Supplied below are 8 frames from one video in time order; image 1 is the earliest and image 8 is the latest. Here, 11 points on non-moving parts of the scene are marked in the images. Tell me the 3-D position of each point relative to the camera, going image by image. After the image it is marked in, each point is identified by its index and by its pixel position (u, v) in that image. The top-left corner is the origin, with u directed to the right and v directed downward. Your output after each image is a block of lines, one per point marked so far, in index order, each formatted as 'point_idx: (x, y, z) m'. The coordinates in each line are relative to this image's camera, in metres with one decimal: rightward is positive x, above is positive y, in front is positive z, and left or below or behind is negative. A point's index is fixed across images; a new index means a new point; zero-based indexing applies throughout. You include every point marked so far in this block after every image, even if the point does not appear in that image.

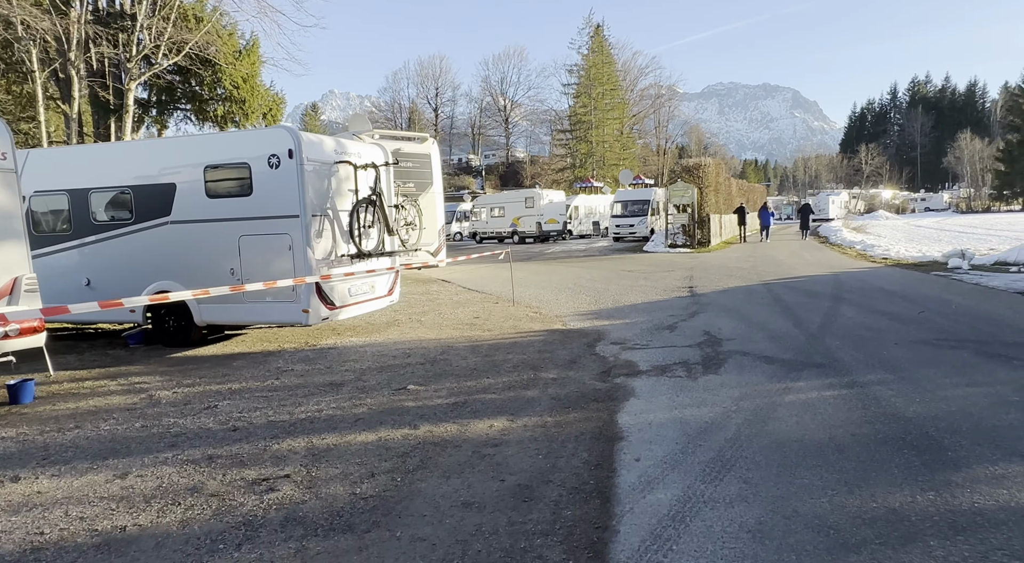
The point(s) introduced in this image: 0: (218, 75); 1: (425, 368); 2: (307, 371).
0: (-7.8, +5.4, +17.7) m
1: (-0.9, -0.9, +7.0) m
2: (-2.2, -0.9, +7.1) m
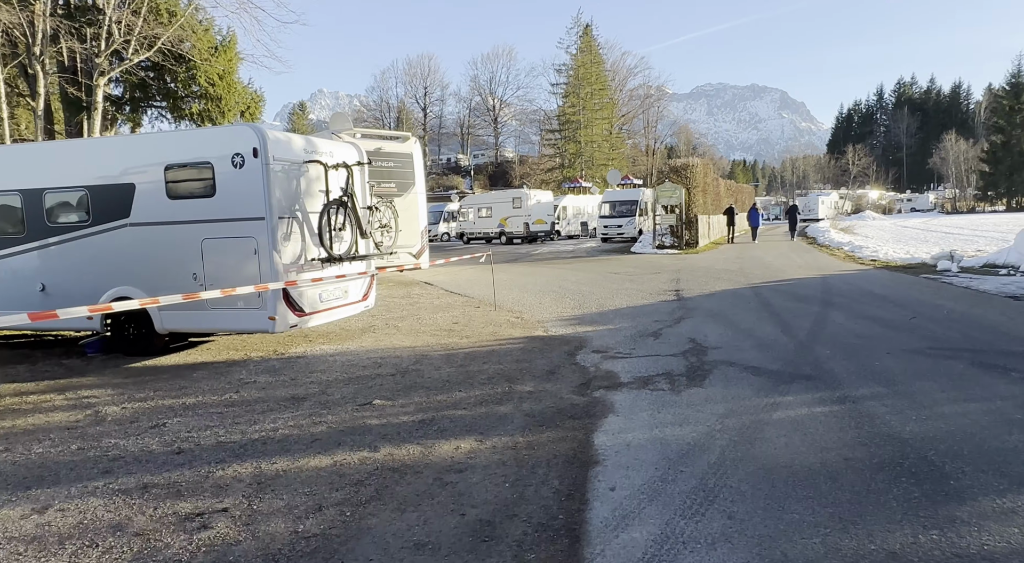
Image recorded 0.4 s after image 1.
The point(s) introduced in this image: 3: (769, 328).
0: (-8.2, +5.4, +17.2) m
1: (-1.1, -1.0, +6.6) m
2: (-2.4, -1.0, +6.7) m
3: (+3.1, -0.6, +8.0) m
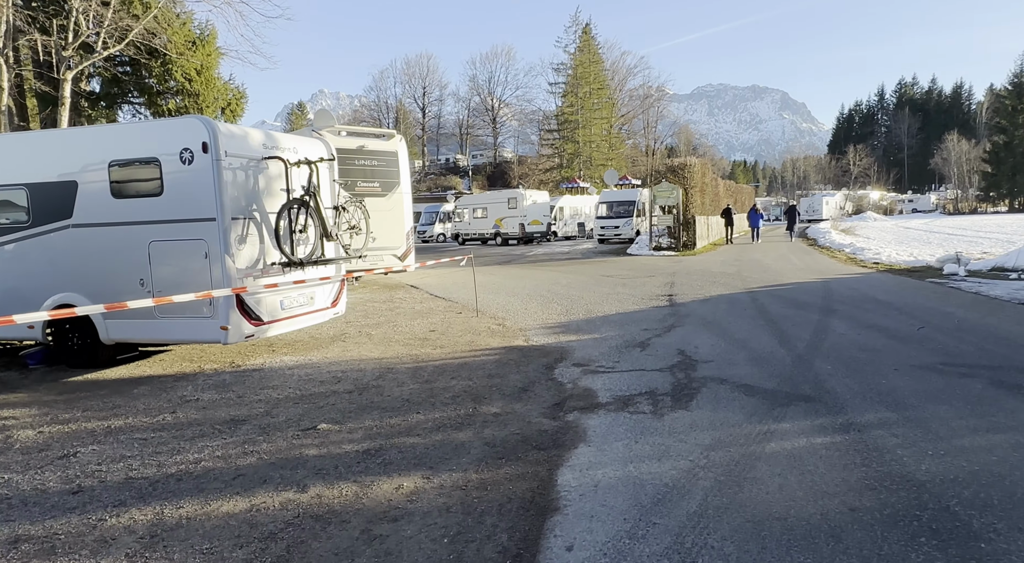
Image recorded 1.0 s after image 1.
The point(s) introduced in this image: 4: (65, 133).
0: (-8.5, +5.3, +16.6) m
1: (-1.4, -1.0, +5.9) m
2: (-2.7, -1.1, +6.1) m
3: (+2.8, -0.6, +7.4) m
4: (-5.1, +1.7, +7.7) m
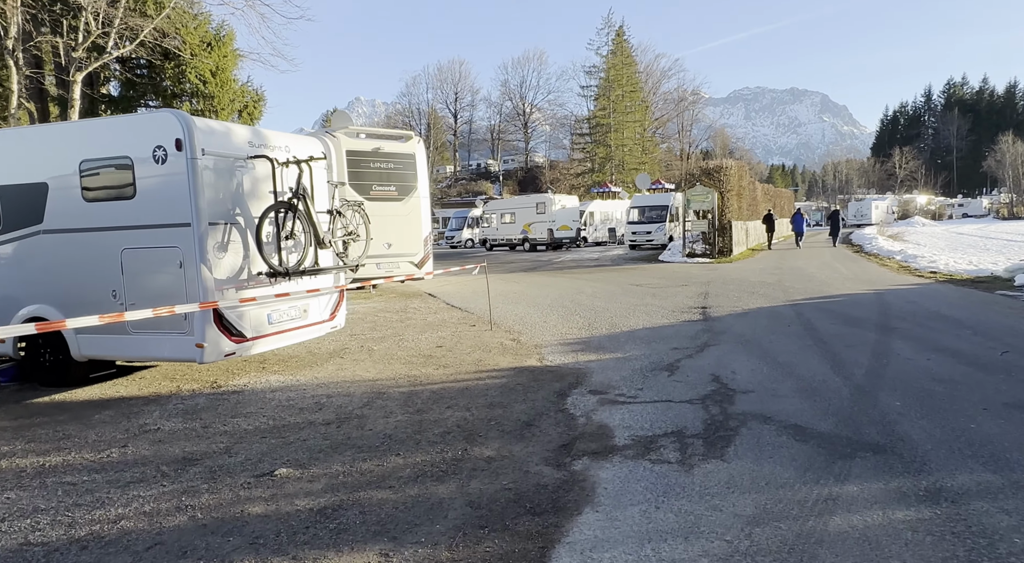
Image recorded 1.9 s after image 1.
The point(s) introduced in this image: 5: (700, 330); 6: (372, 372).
0: (-7.9, +5.1, +16.1) m
1: (-1.4, -1.2, +5.1) m
2: (-2.7, -1.2, +5.3) m
3: (+2.9, -0.8, +6.4) m
4: (-5.0, +1.6, +7.0) m
5: (+2.5, -0.7, +9.1) m
6: (-1.5, -1.0, +7.4) m
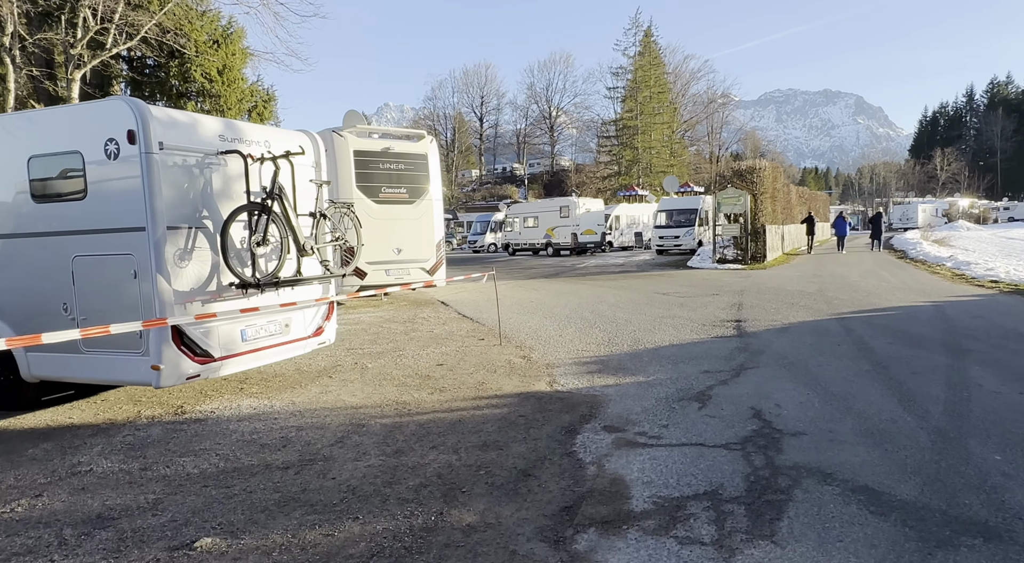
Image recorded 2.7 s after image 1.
0: (-7.5, +5.0, +15.5) m
1: (-1.5, -1.3, +4.2) m
2: (-2.7, -1.3, +4.5) m
3: (+2.9, -0.9, +5.3) m
4: (-4.9, +1.5, +6.3) m
5: (+2.7, -0.8, +8.0) m
6: (-1.5, -1.1, +6.5) m
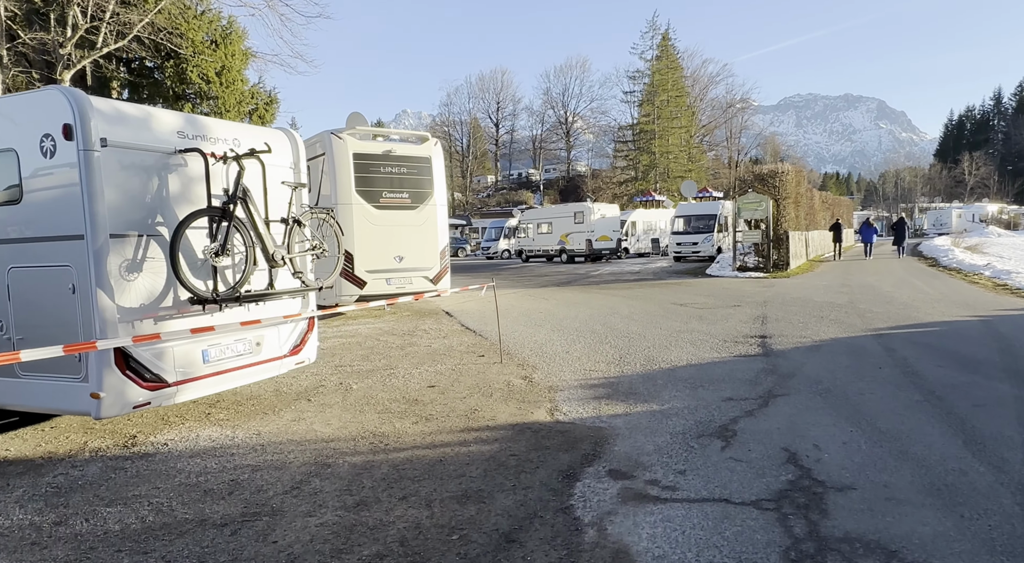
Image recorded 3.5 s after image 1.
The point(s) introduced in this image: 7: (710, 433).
0: (-7.3, +4.8, +14.9) m
1: (-1.6, -1.4, +3.5) m
2: (-2.8, -1.4, +3.7) m
3: (+2.8, -1.0, +4.4) m
4: (-5.0, +1.4, +5.6) m
5: (+2.6, -1.0, +7.2) m
6: (-1.5, -1.2, +5.8) m
7: (+1.5, -1.1, +5.1) m
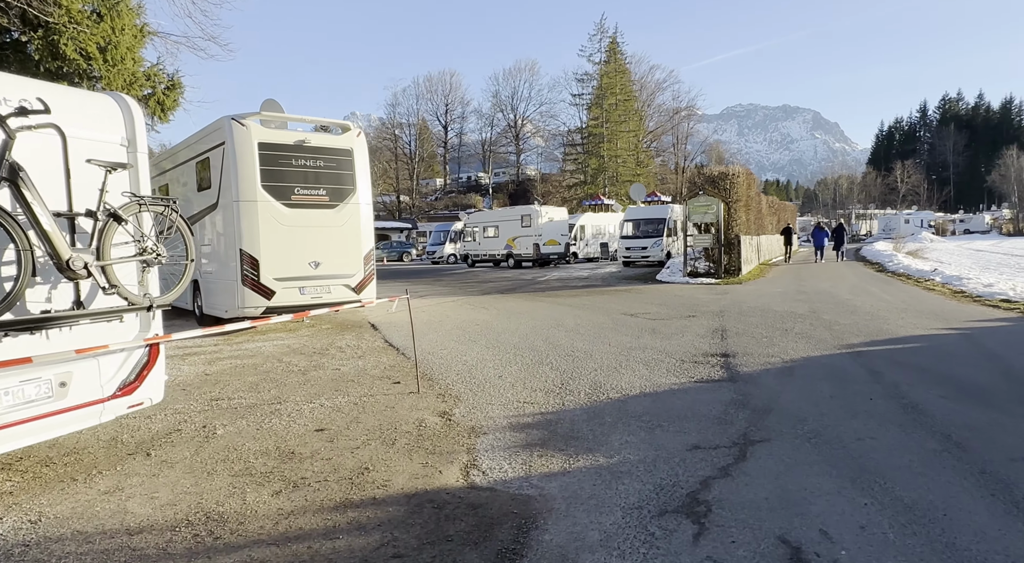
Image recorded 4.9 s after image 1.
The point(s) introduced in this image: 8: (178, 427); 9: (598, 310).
0: (-8.6, +4.6, +12.9) m
1: (-2.0, -1.5, +1.8) m
2: (-3.3, -1.5, +2.0) m
3: (+2.3, -1.1, +3.1) m
4: (-5.6, +1.2, +3.8) m
5: (+1.9, -1.1, +5.9) m
6: (-2.2, -1.4, +4.1) m
7: (+0.9, -1.2, +3.7) m
8: (-2.9, -1.3, +5.9) m
9: (+1.7, -0.6, +13.7) m
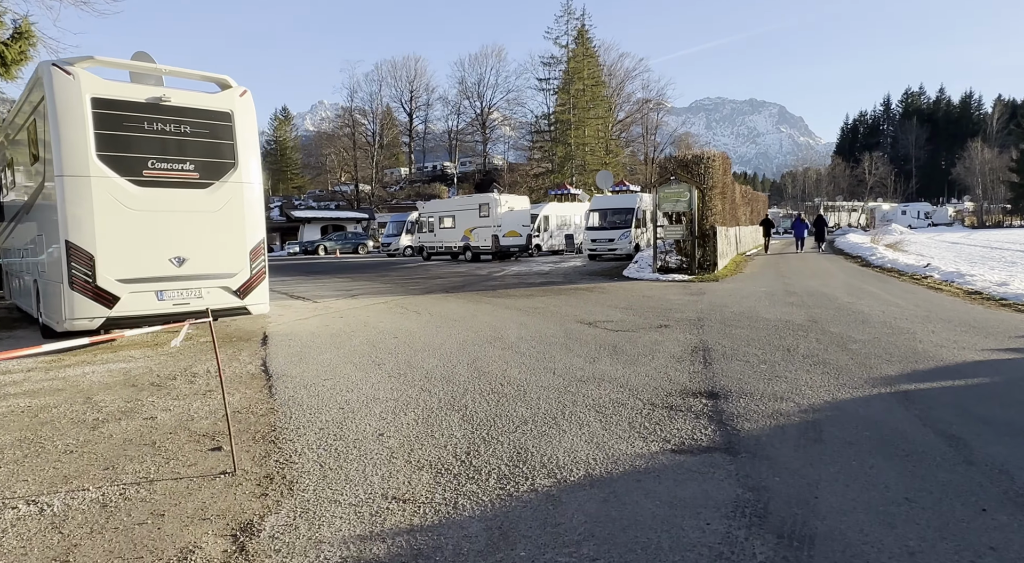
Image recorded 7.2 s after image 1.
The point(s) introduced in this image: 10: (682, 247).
0: (-9.7, +4.6, +9.8) m
1: (-2.6, -1.6, -0.9) m
2: (-3.9, -1.7, -0.8) m
3: (+1.6, -1.3, +0.6) m
4: (-6.3, +1.1, +0.9) m
5: (+1.1, -1.2, +3.3) m
6: (-2.9, -1.5, +1.4) m
7: (+0.2, -1.4, +1.1) m
8: (-3.7, -1.4, +3.1) m
9: (+0.6, -0.6, +11.1) m
10: (+4.9, +1.0, +19.1) m
